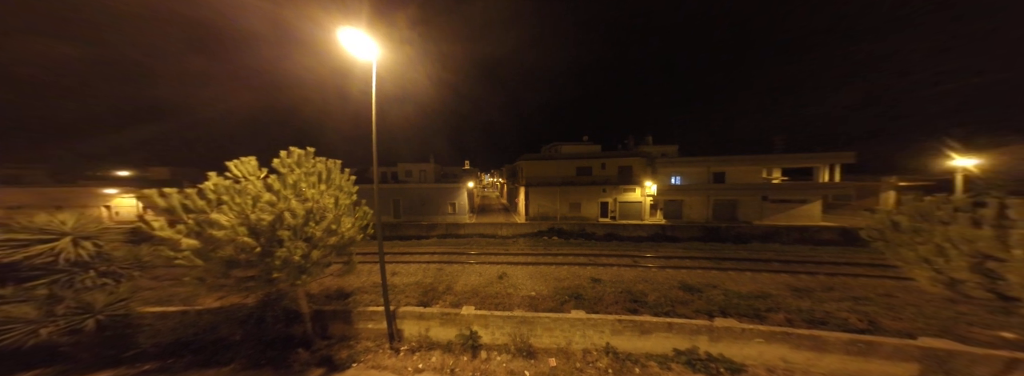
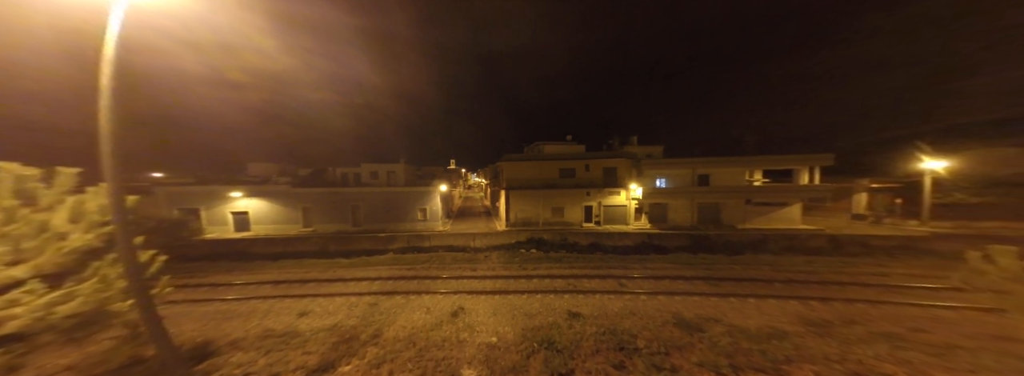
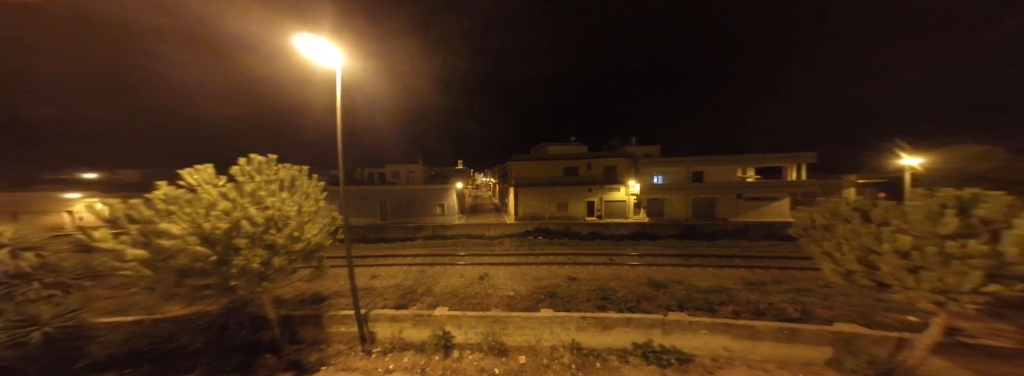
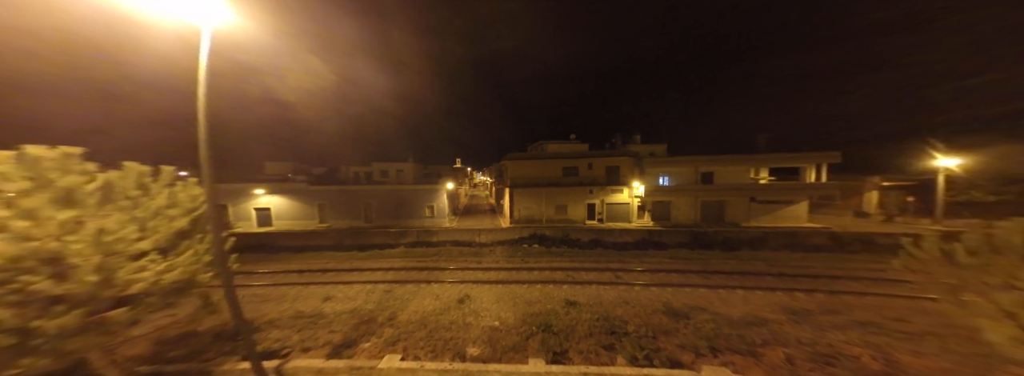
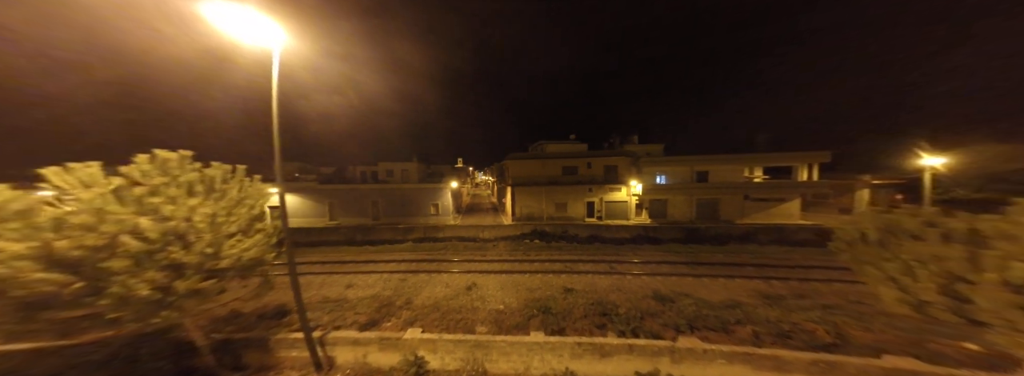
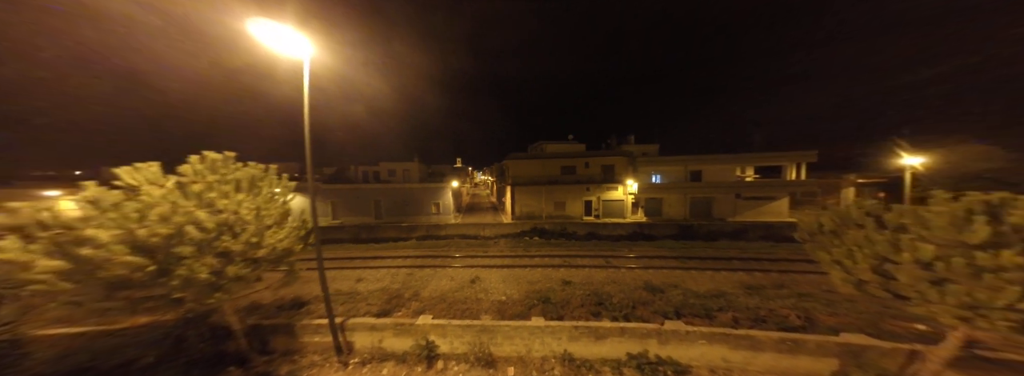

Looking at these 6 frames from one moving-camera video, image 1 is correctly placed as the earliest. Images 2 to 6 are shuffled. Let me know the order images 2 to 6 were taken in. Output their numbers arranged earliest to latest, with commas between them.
3, 6, 5, 4, 2
